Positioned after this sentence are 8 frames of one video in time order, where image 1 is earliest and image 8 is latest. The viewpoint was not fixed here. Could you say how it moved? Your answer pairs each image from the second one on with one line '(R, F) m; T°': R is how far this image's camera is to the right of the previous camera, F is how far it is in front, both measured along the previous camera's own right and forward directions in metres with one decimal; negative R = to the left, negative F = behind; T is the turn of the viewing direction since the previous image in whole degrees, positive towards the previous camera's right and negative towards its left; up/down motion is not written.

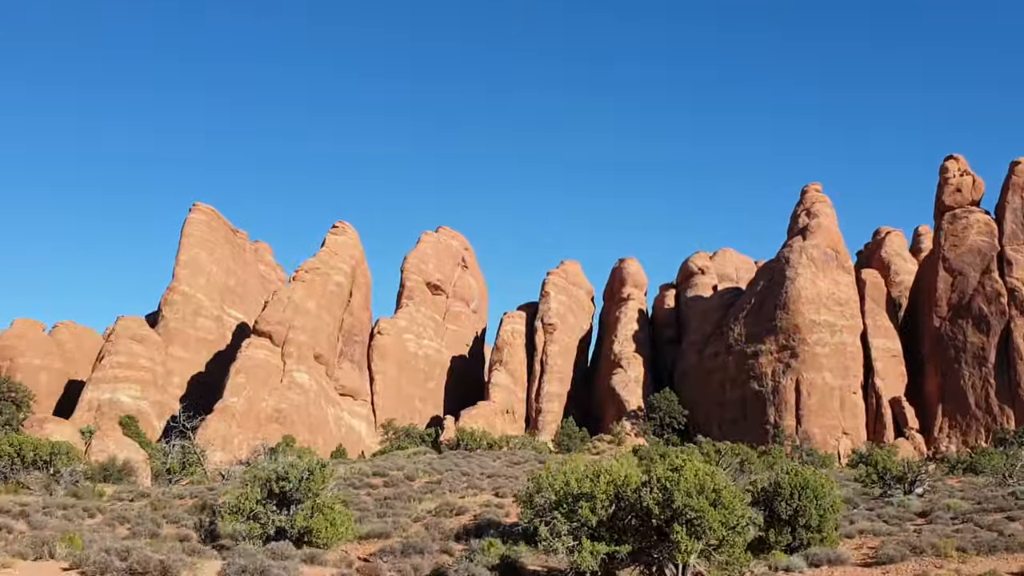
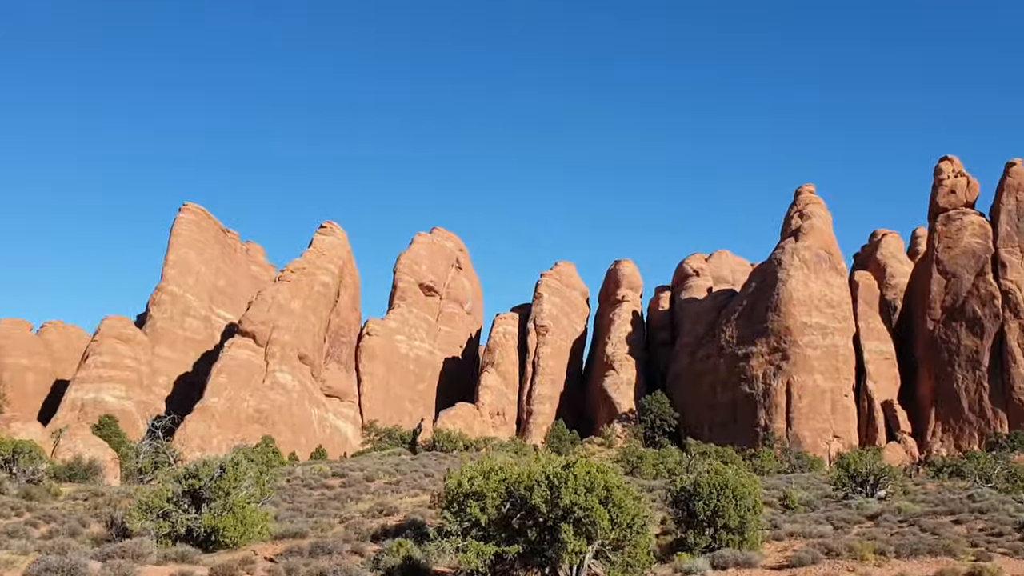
(+1.0, +0.3) m; 0°
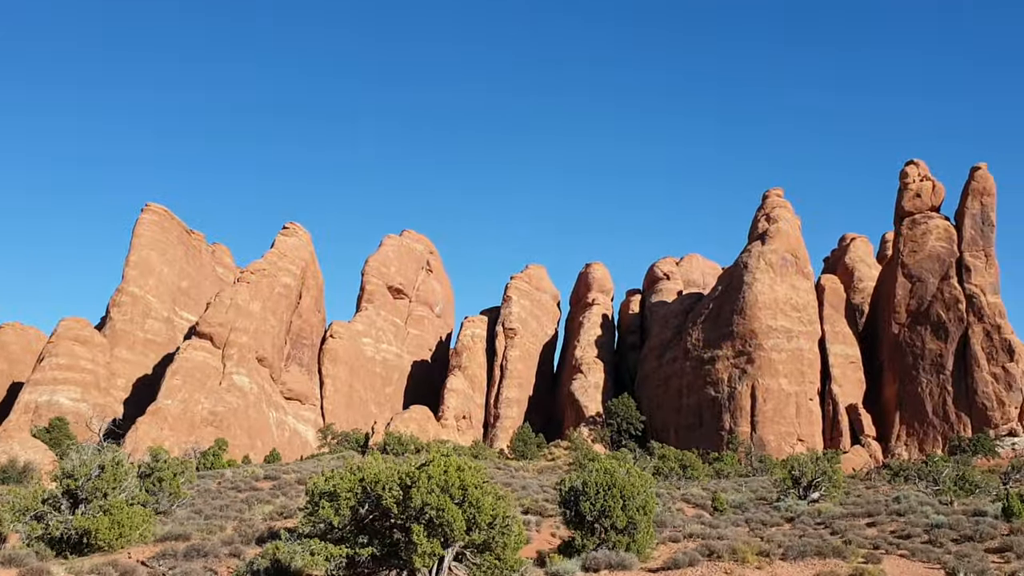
(+1.0, +0.3) m; +1°
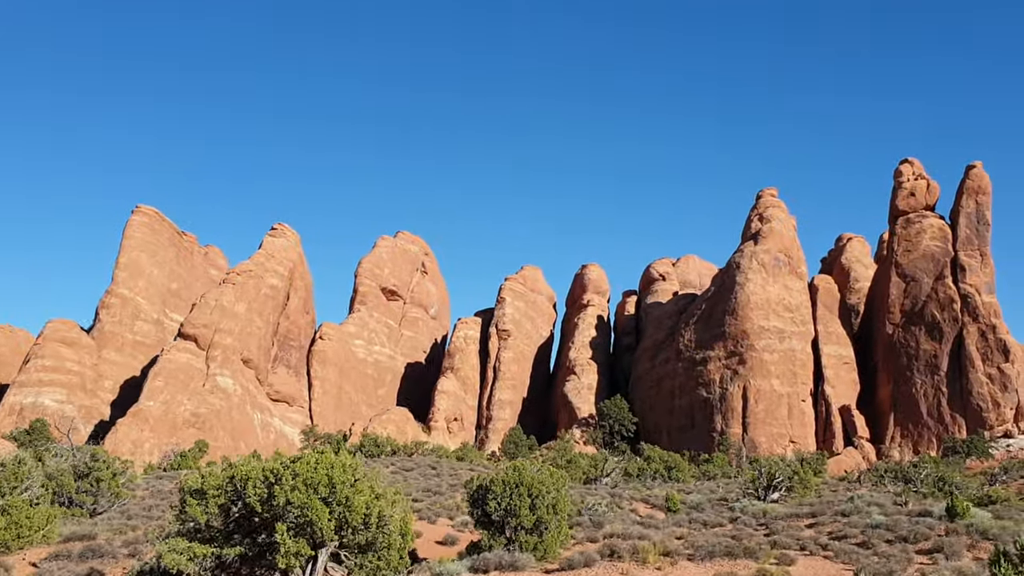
(+1.0, +0.3) m; -1°
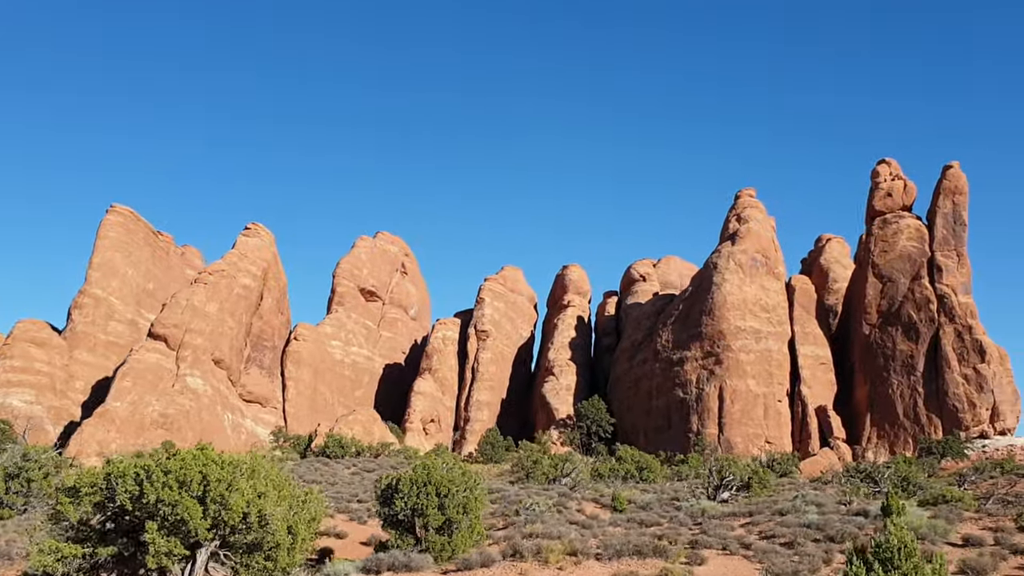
(+0.7, +0.2) m; +1°
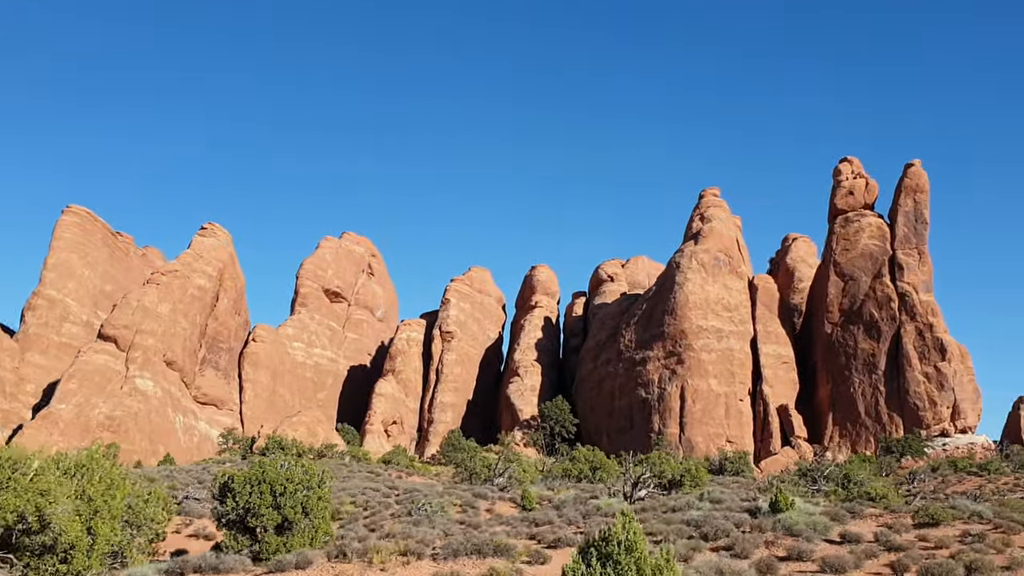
(+1.2, +0.4) m; +1°
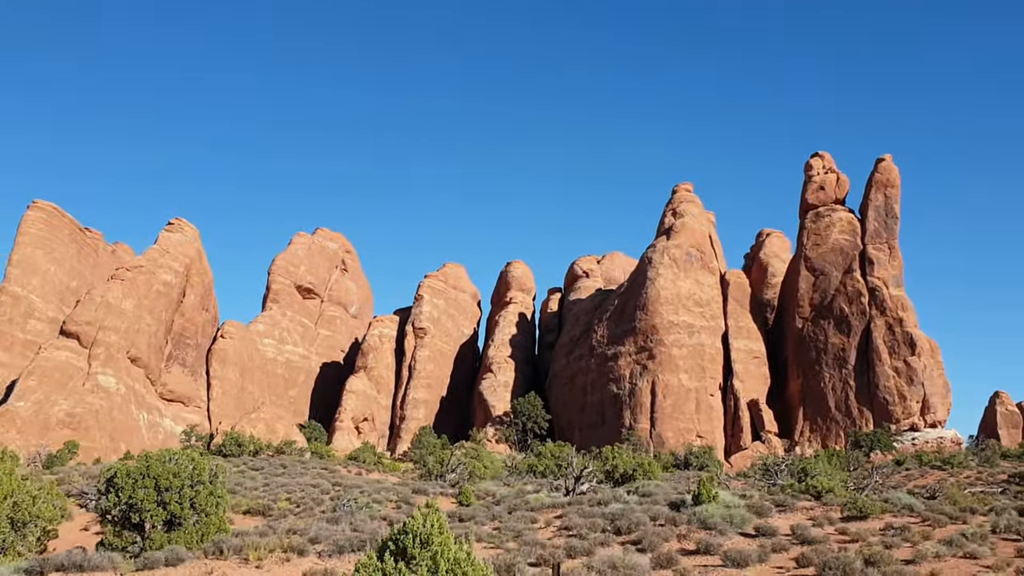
(+0.7, +0.2) m; +1°
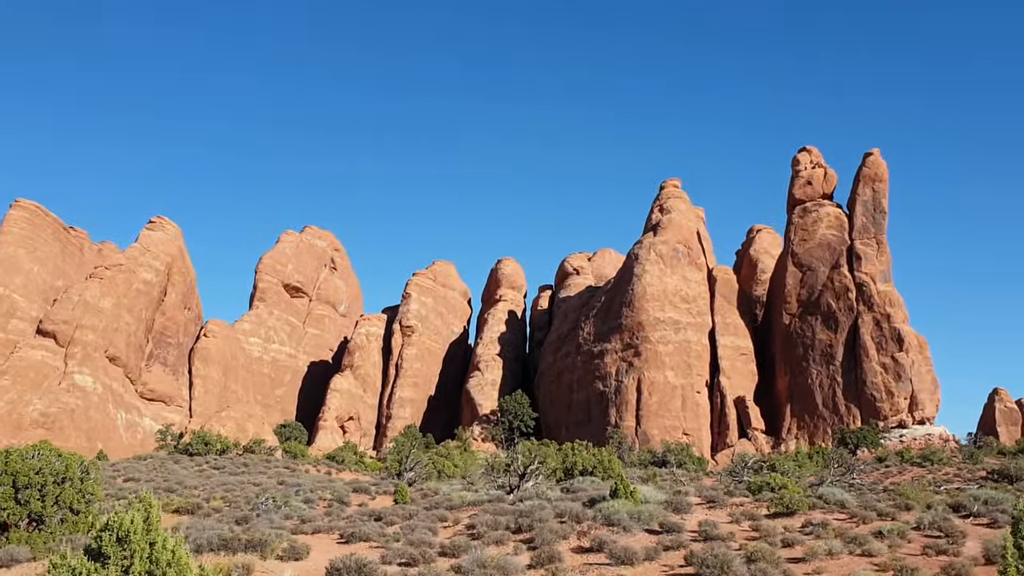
(+1.0, +0.4) m; 0°
